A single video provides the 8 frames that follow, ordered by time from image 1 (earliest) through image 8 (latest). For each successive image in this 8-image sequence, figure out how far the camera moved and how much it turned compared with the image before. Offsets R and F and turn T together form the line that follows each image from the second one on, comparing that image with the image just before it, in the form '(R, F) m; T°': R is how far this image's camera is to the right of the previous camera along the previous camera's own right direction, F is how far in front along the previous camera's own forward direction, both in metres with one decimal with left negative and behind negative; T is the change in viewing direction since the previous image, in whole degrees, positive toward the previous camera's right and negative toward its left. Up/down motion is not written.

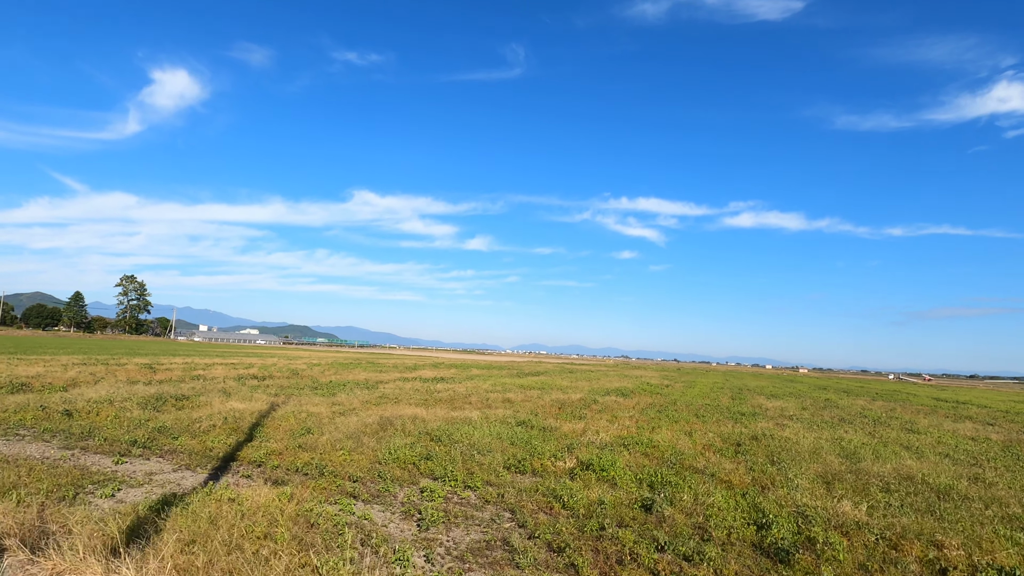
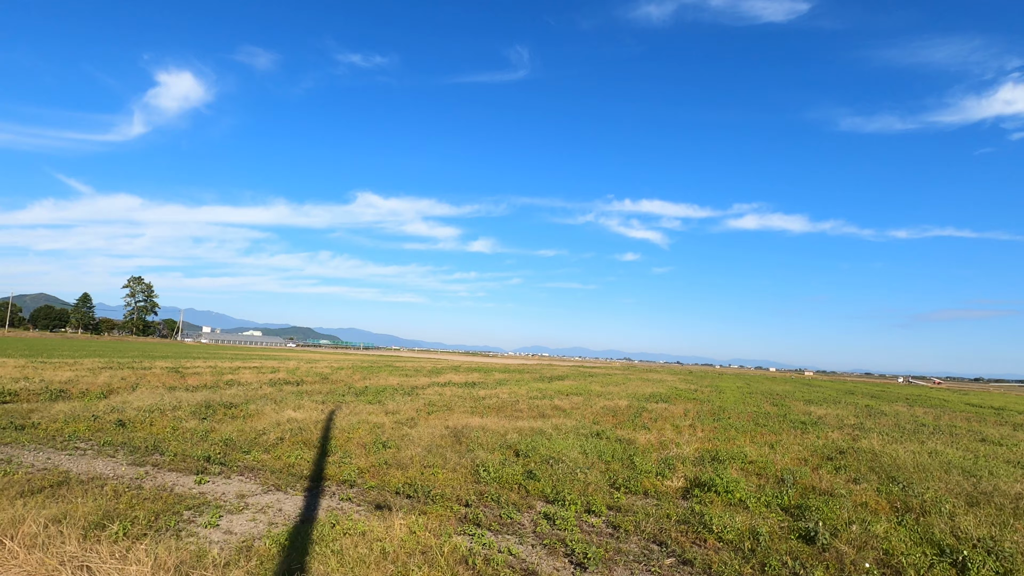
(-2.5, +1.0) m; 0°
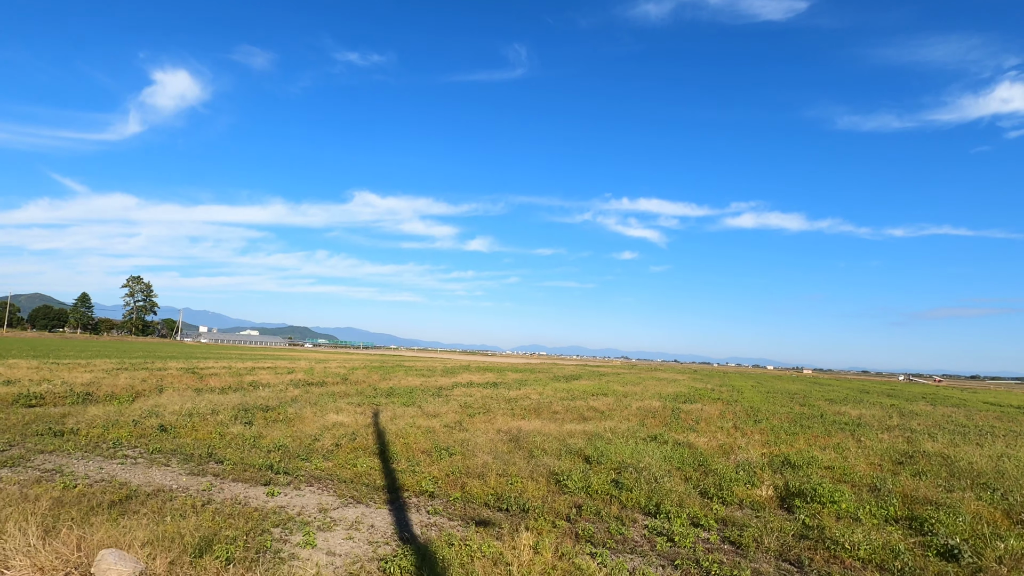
(-2.0, +0.7) m; 0°
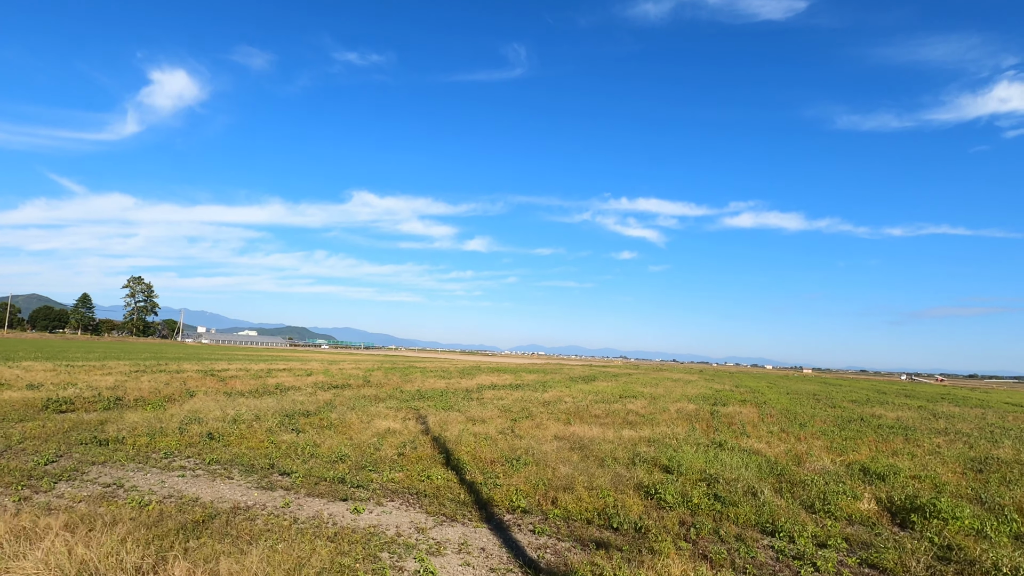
(-2.0, +0.7) m; 0°
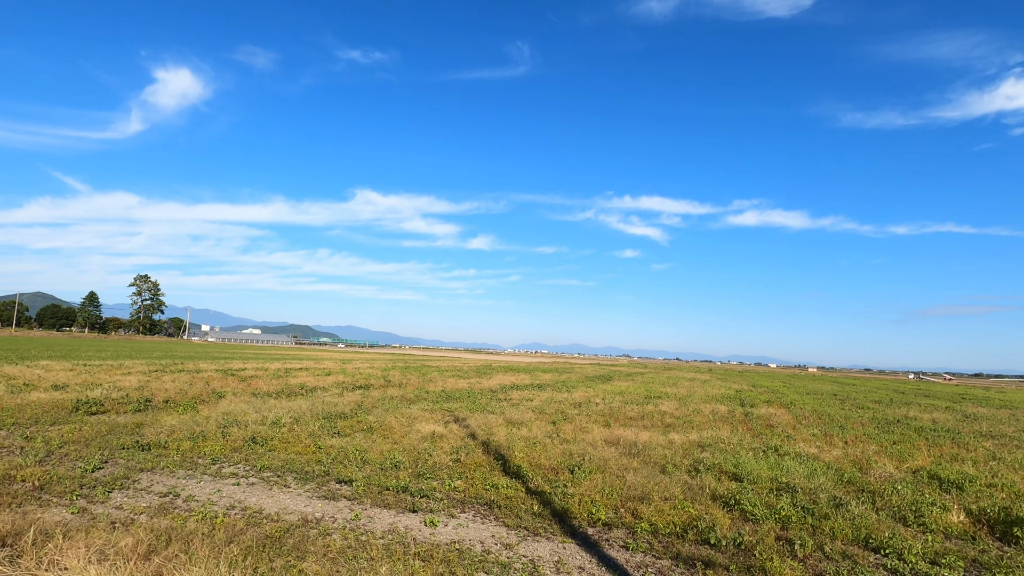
(-1.5, +0.5) m; 0°
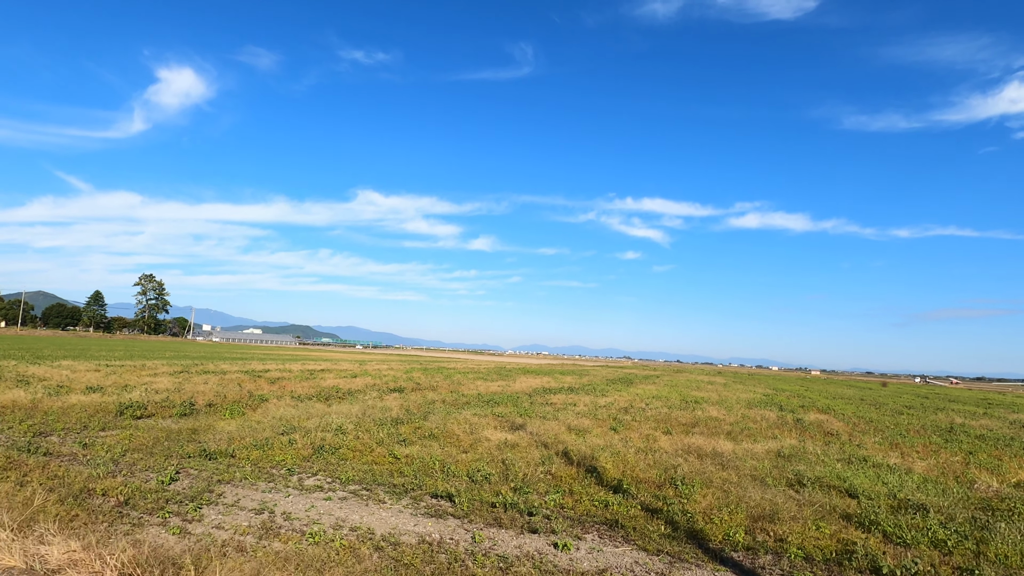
(-2.3, +0.8) m; 0°
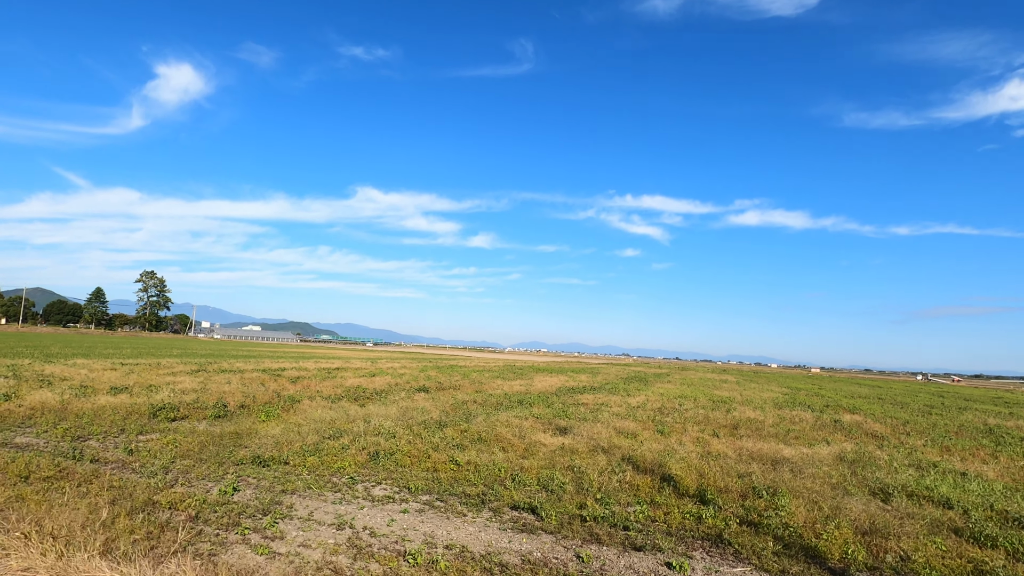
(-1.7, +0.6) m; 0°
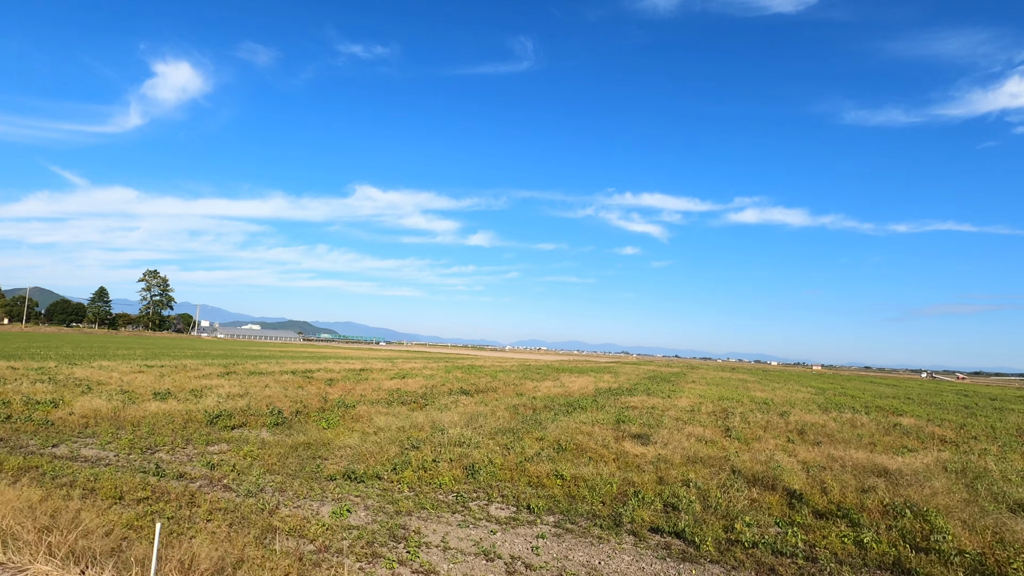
(-2.6, +0.8) m; 0°
